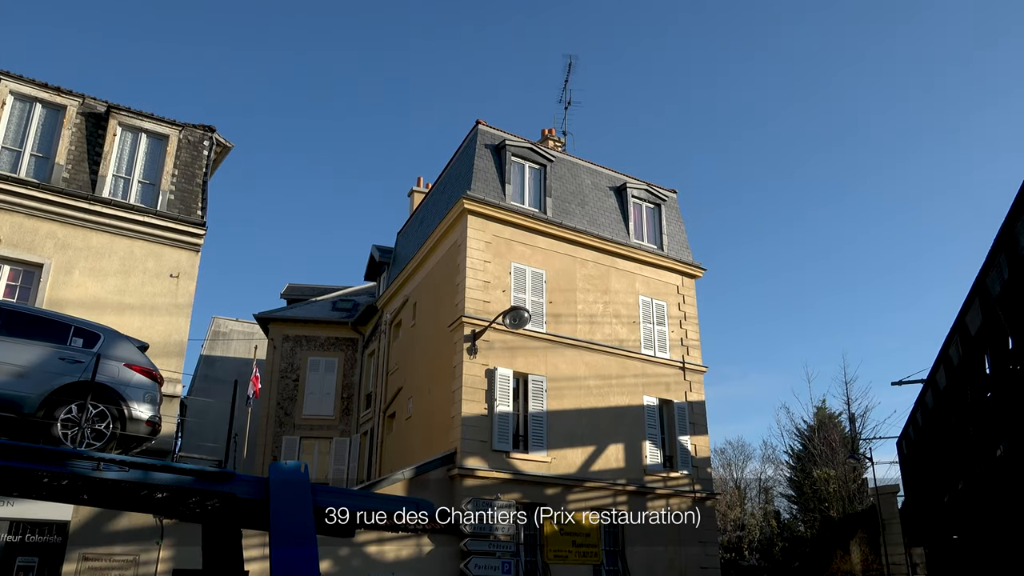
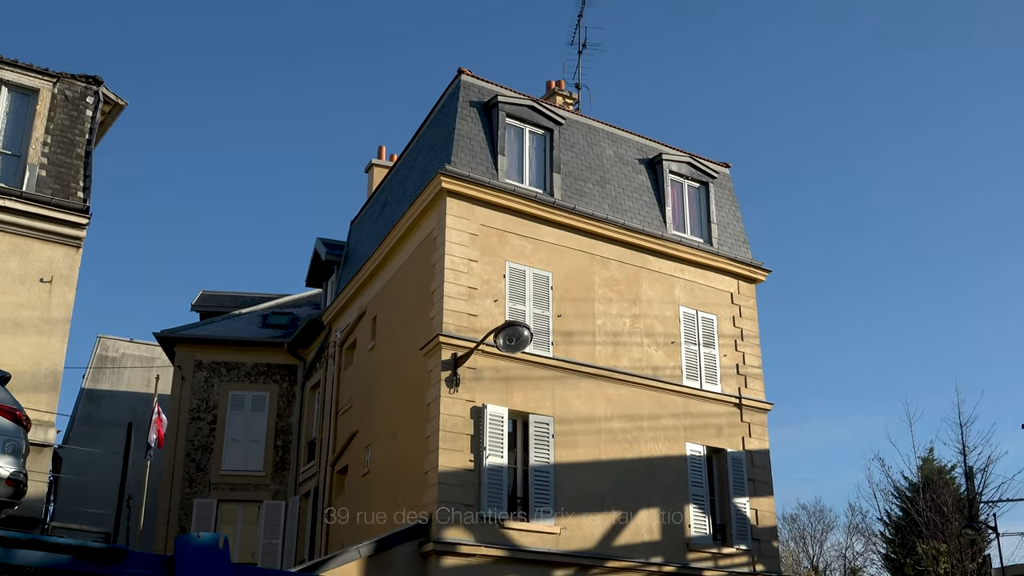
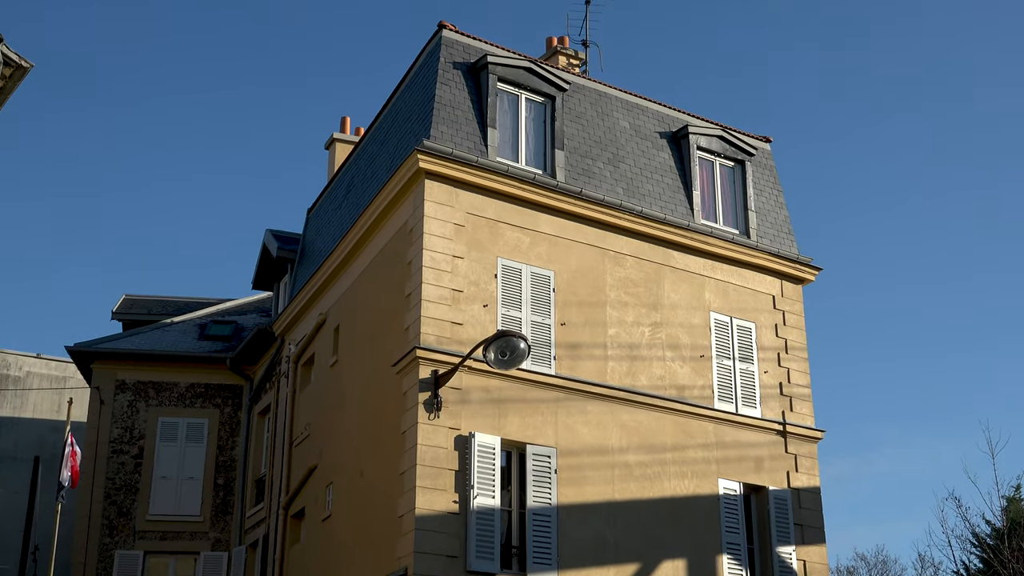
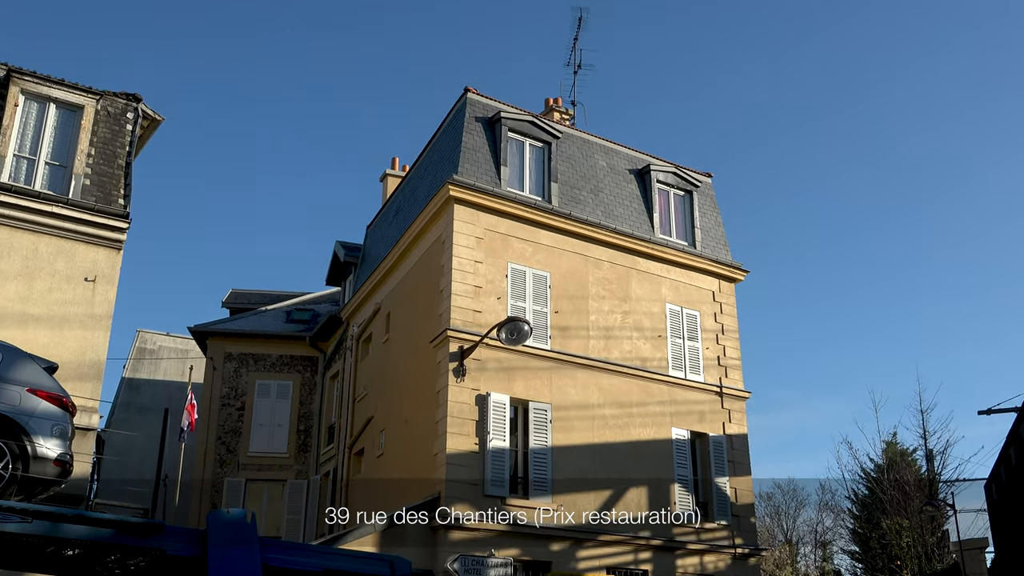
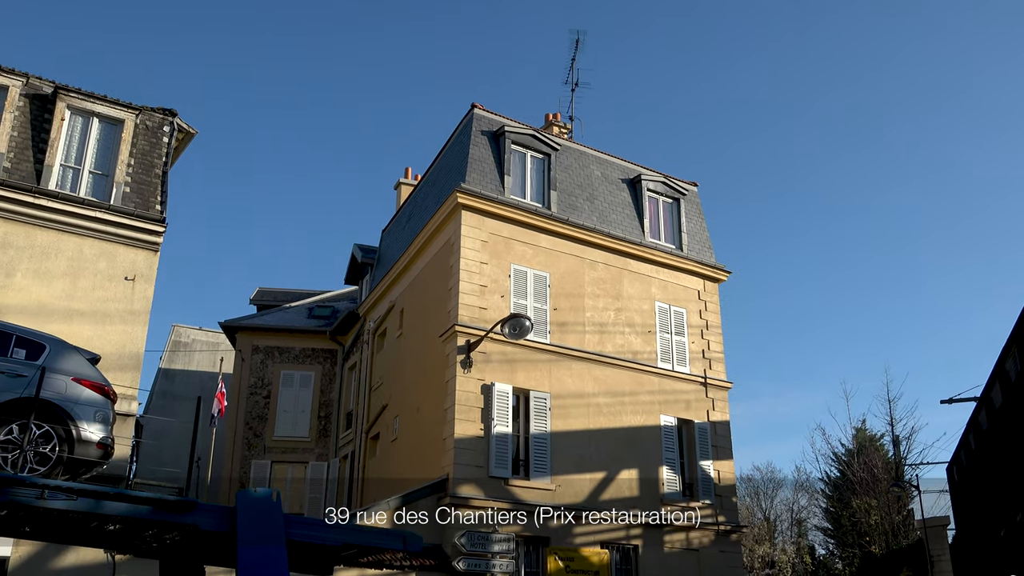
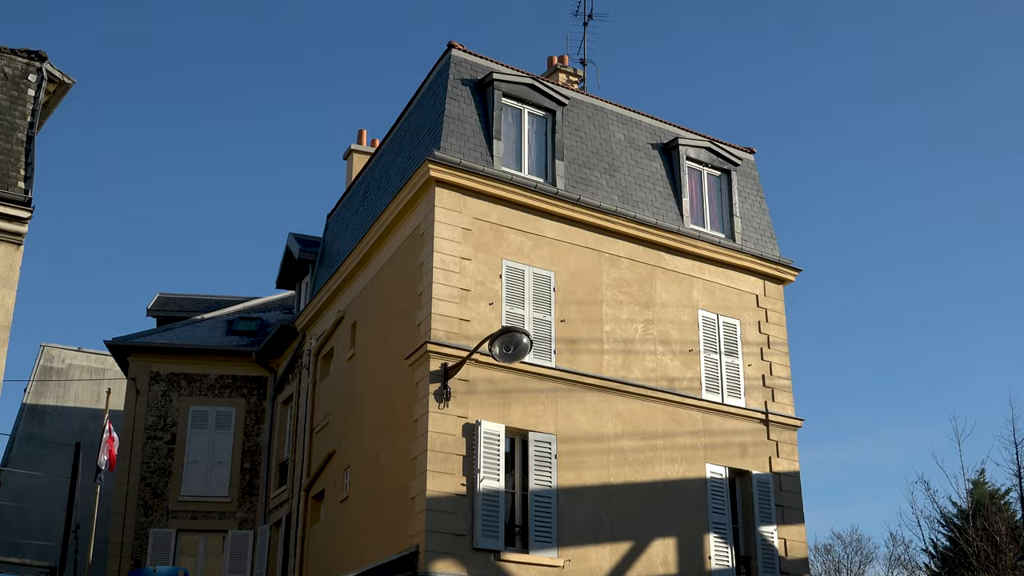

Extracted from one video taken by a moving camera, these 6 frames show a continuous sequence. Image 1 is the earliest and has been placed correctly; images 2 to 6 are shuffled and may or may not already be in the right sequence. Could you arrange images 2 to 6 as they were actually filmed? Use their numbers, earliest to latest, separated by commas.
5, 4, 2, 6, 3
